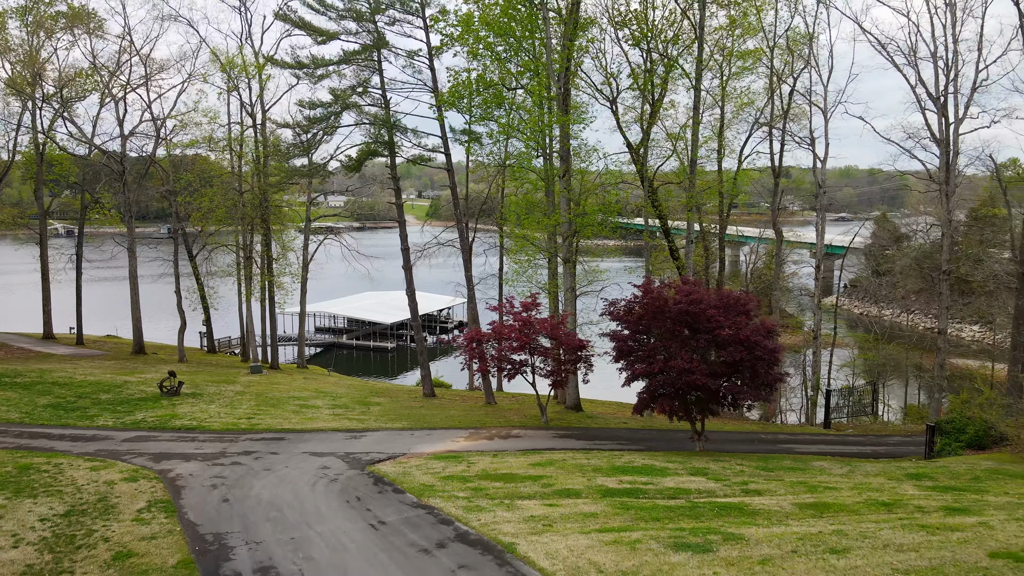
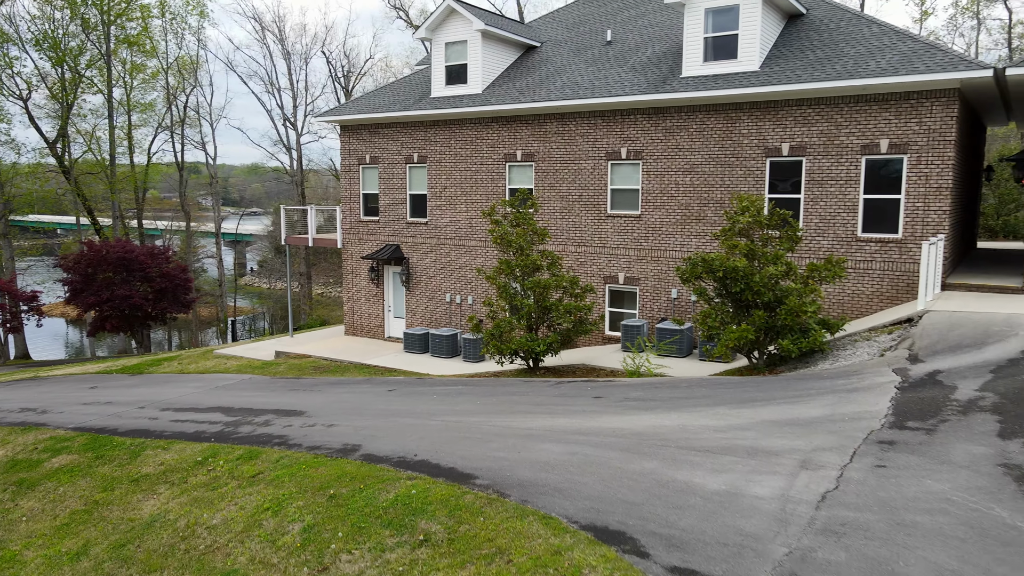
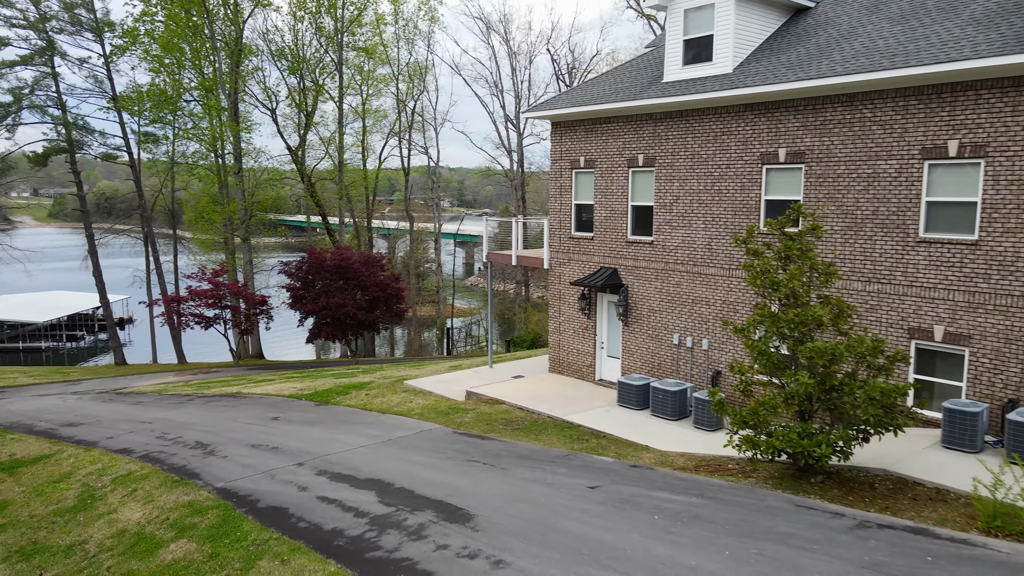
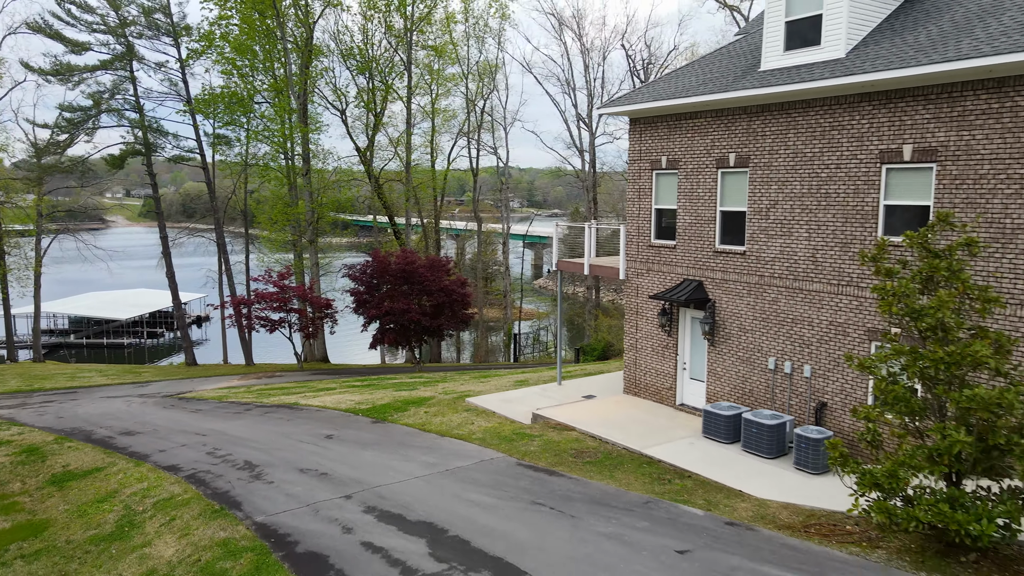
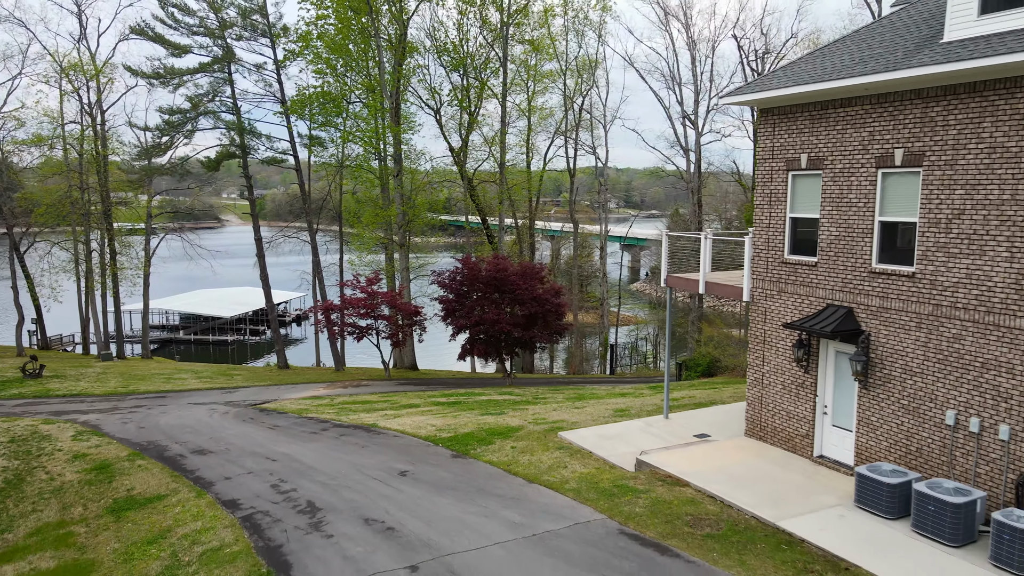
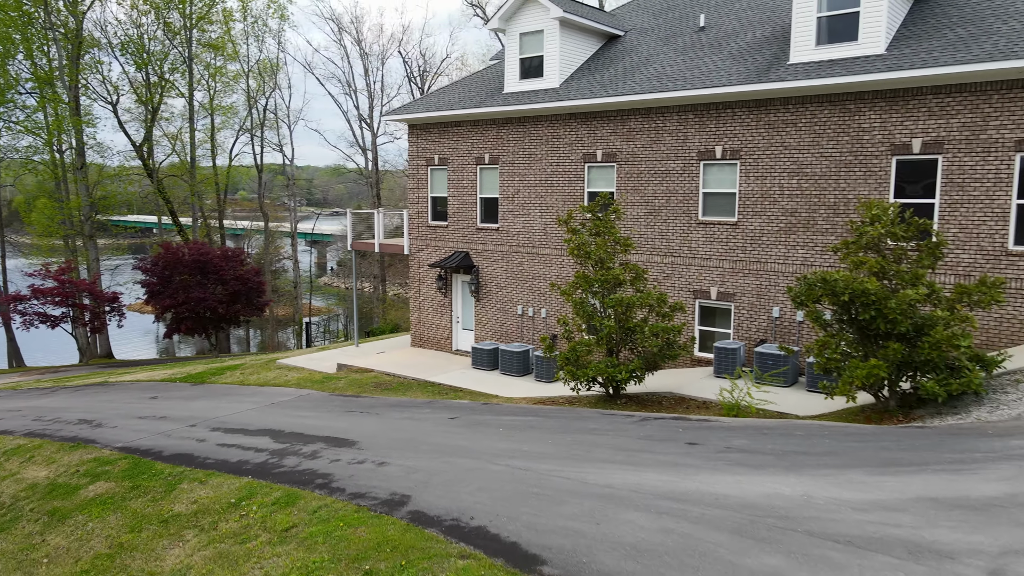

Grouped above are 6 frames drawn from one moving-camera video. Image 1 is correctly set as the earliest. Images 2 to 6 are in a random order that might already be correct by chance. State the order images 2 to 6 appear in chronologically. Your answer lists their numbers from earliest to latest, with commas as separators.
5, 4, 3, 6, 2
